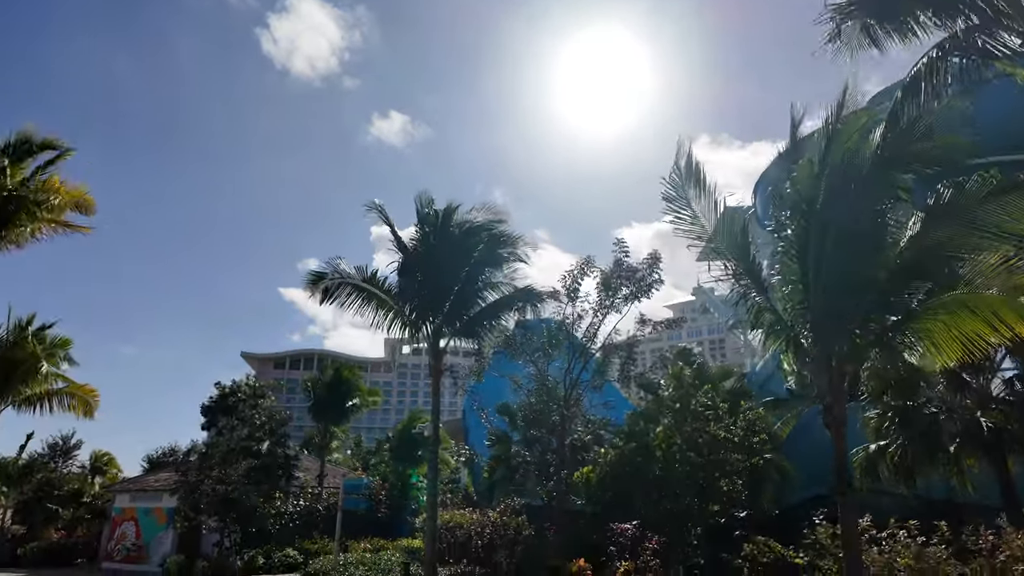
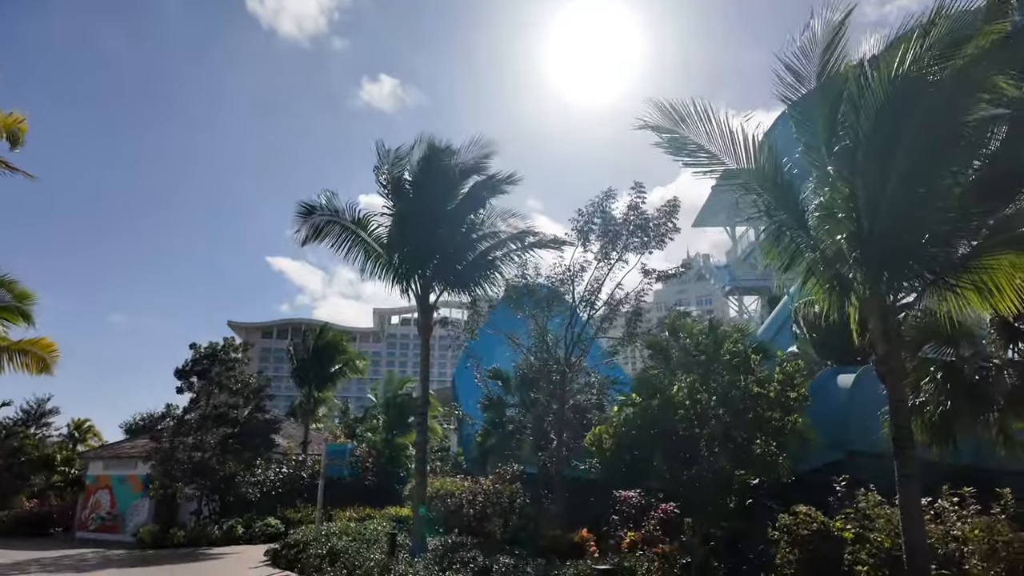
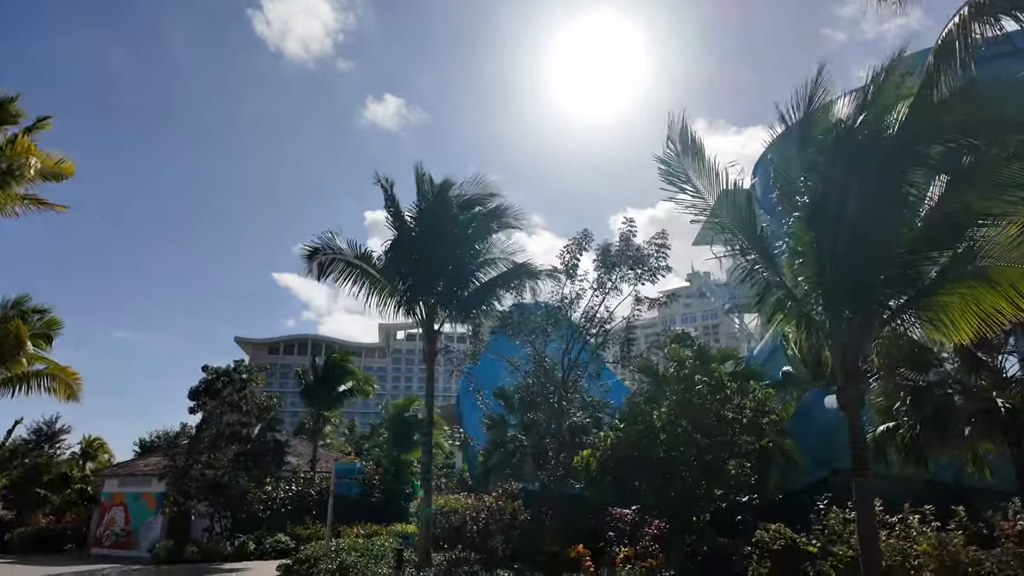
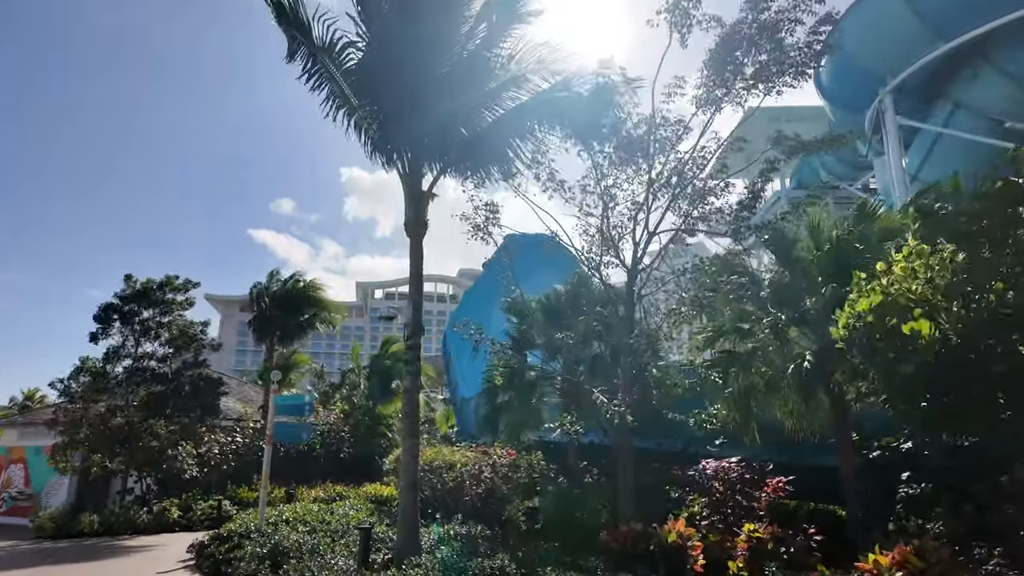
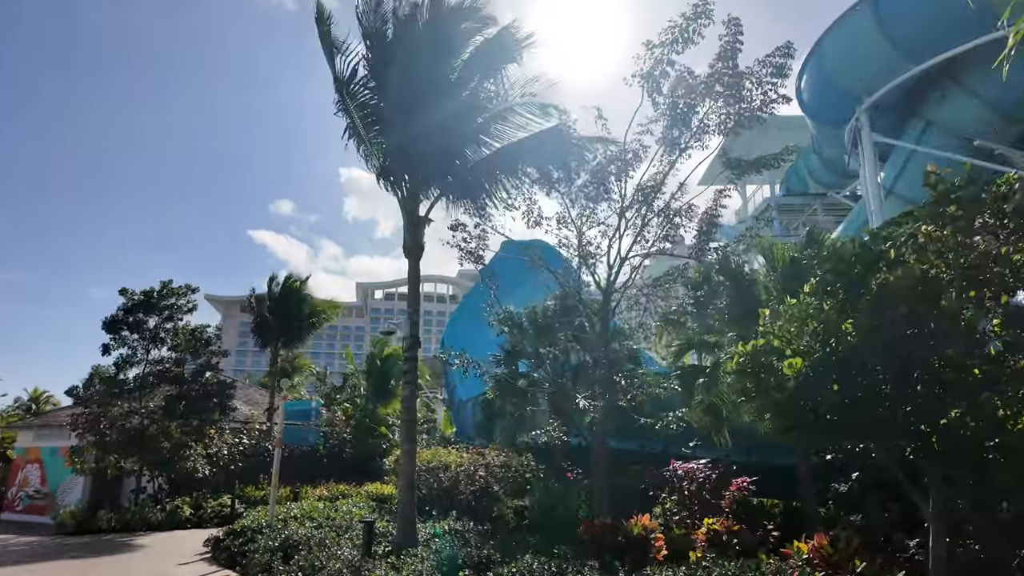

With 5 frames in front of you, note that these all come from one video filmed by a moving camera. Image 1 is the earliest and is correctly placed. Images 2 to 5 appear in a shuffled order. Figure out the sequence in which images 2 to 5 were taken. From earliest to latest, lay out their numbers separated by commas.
3, 2, 5, 4
